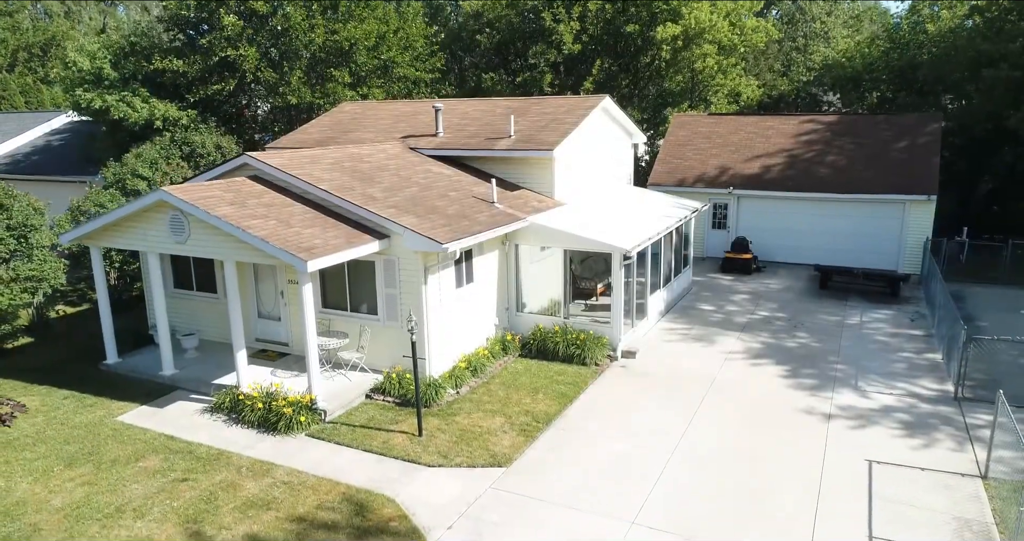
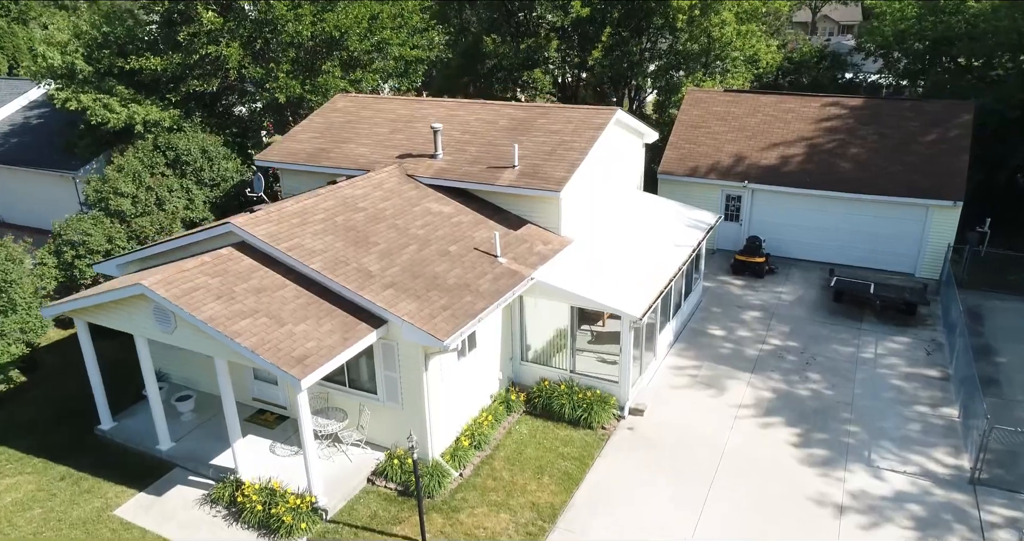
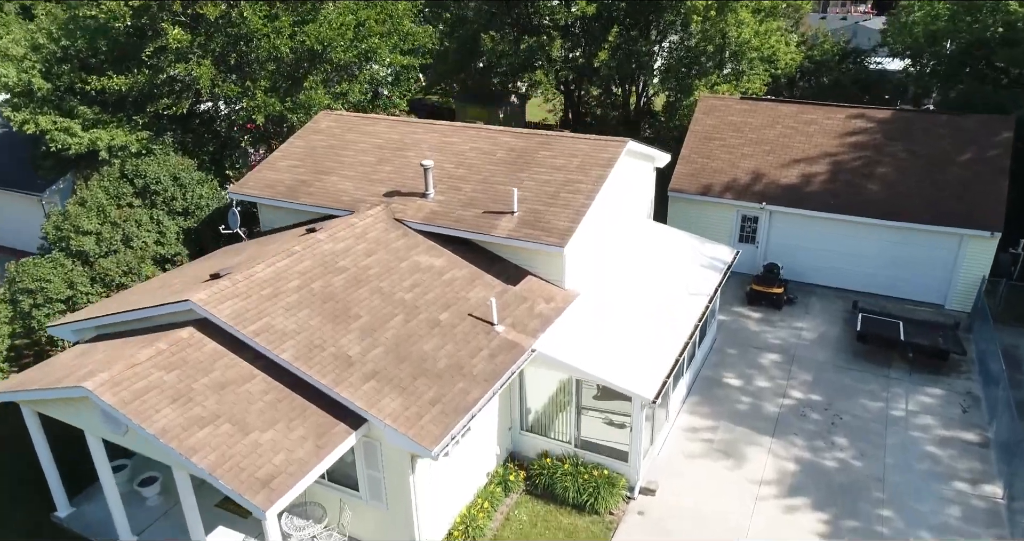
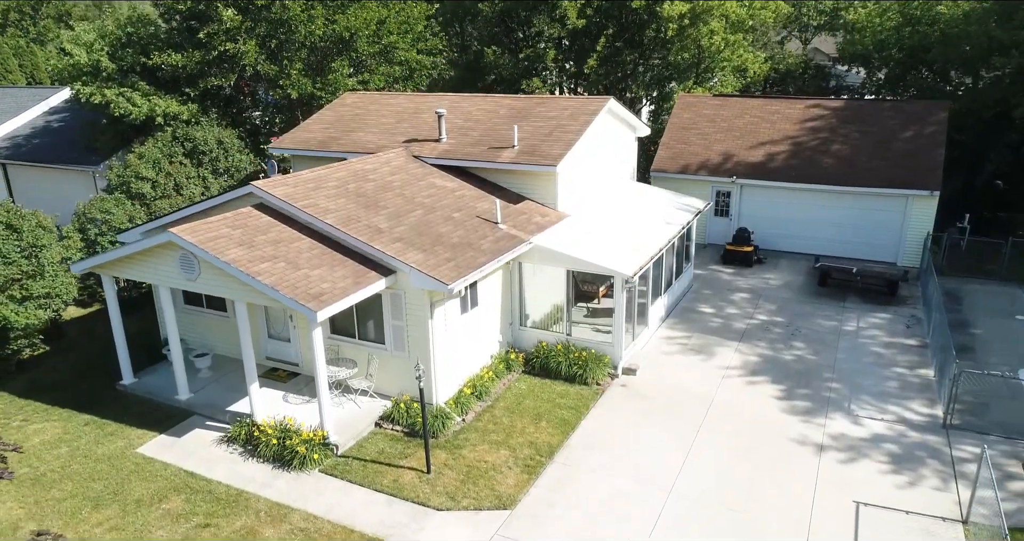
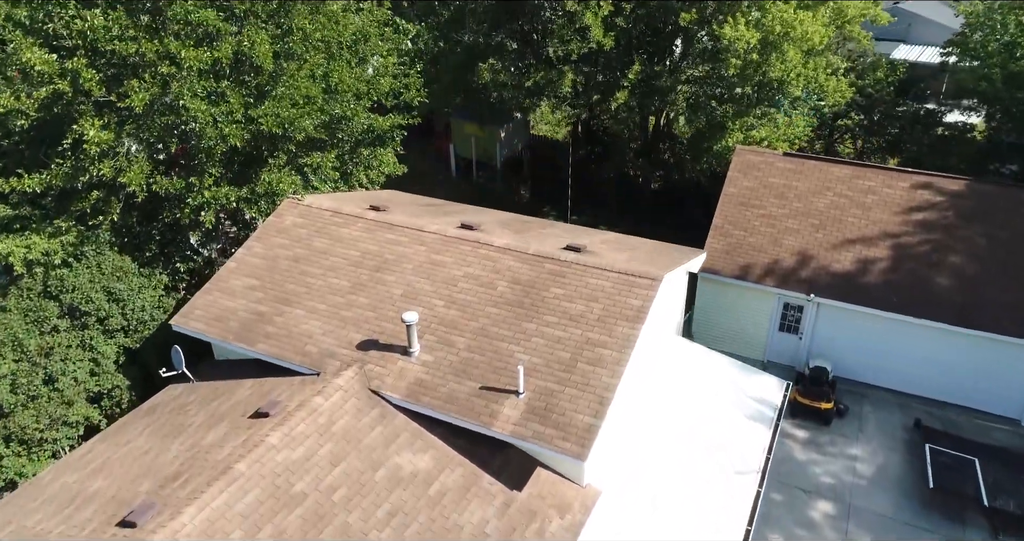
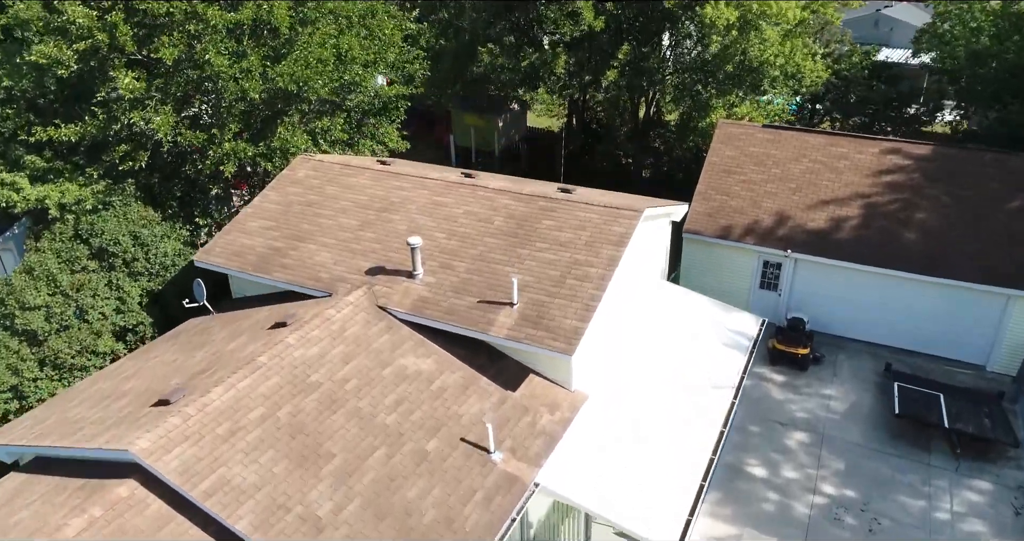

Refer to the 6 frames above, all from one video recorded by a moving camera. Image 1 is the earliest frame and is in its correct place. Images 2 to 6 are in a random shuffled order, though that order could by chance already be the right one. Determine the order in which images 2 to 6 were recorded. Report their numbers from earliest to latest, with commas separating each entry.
4, 2, 3, 6, 5
